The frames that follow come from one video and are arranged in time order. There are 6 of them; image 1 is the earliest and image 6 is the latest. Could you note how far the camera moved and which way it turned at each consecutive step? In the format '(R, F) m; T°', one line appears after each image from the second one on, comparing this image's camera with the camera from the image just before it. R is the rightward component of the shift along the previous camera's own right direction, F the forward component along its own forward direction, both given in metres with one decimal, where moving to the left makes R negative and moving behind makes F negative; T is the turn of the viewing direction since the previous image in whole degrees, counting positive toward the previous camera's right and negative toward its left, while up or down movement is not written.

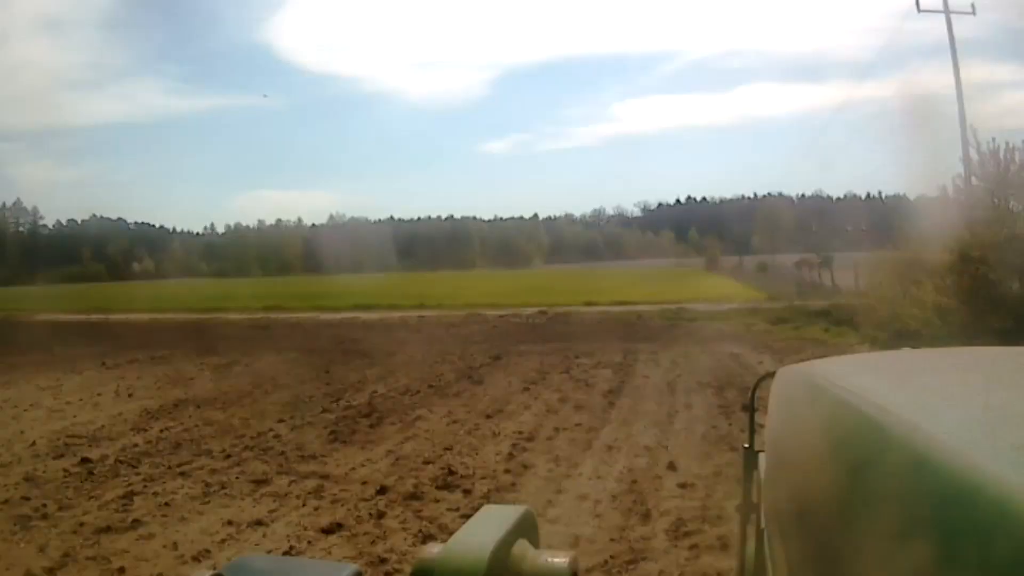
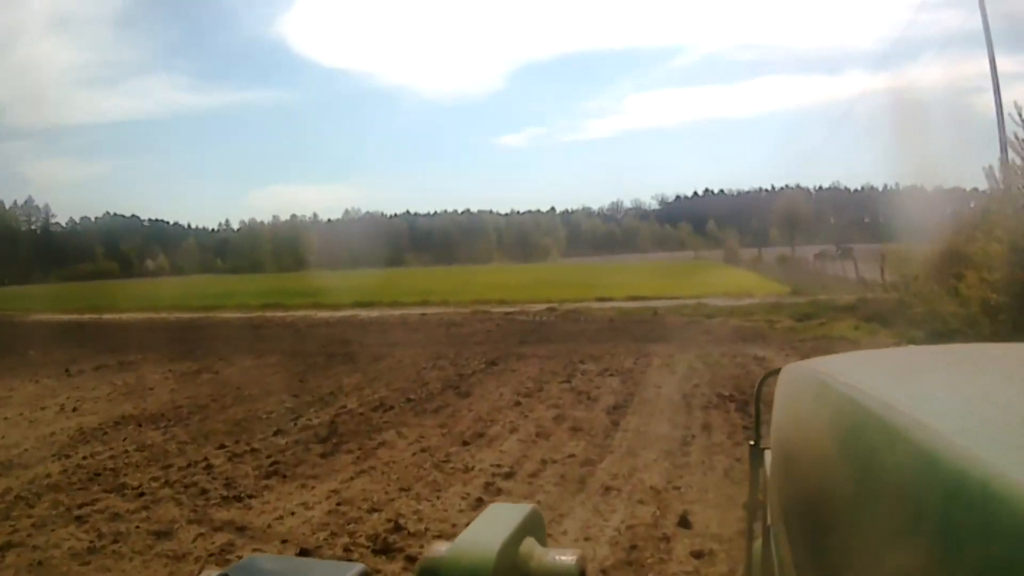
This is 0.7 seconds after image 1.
(+0.1, +0.6) m; -1°
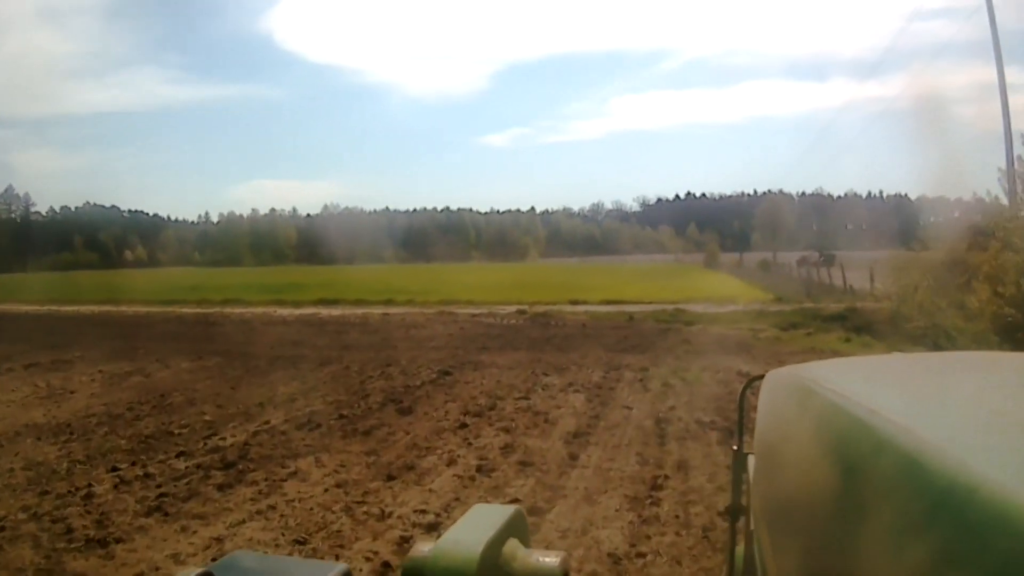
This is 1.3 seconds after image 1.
(+0.1, +0.5) m; +1°
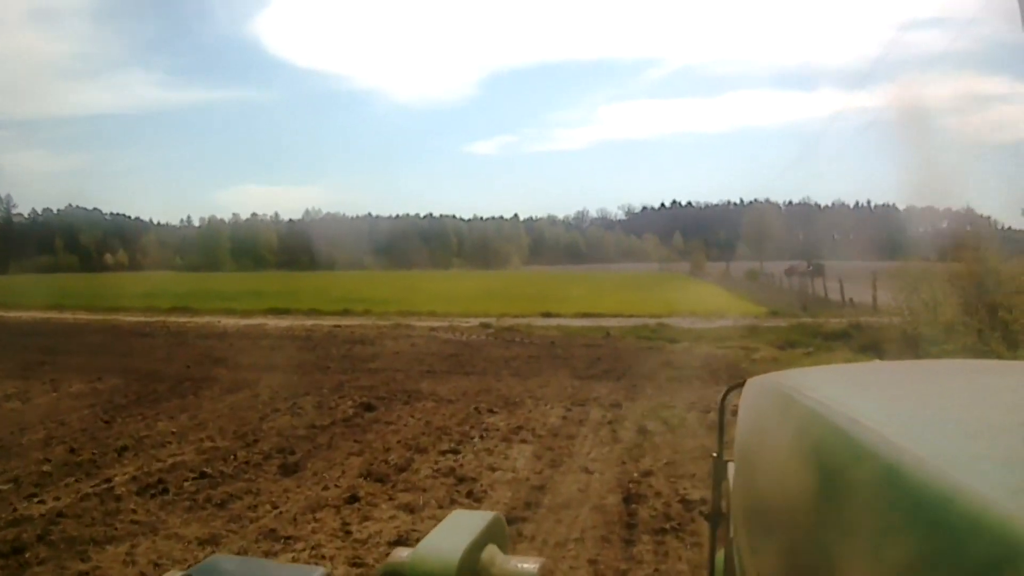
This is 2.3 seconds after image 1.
(+0.2, +0.8) m; +1°
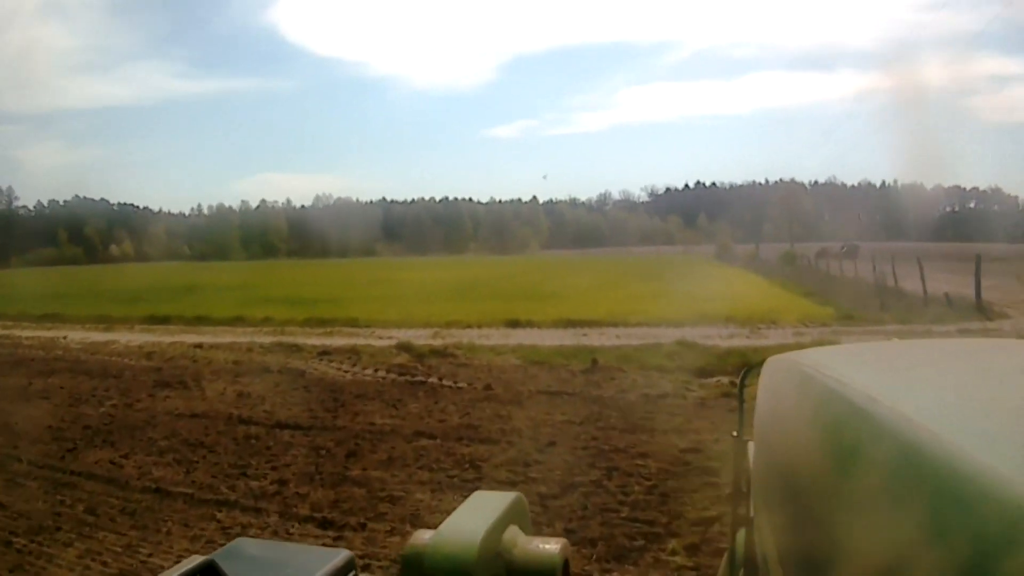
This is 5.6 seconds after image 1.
(+0.4, +2.4) m; -2°
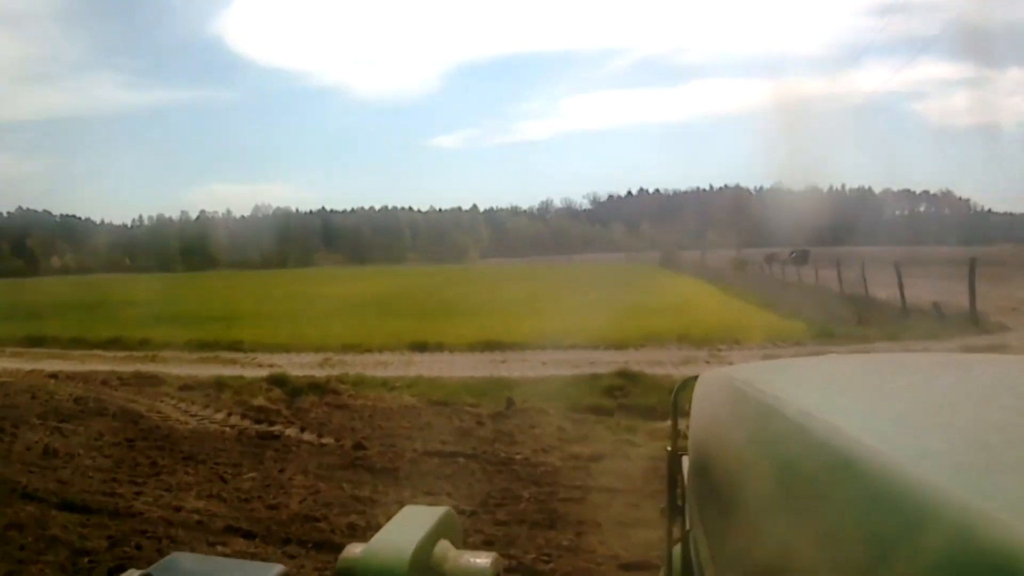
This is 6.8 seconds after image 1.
(+0.2, +0.7) m; +3°
